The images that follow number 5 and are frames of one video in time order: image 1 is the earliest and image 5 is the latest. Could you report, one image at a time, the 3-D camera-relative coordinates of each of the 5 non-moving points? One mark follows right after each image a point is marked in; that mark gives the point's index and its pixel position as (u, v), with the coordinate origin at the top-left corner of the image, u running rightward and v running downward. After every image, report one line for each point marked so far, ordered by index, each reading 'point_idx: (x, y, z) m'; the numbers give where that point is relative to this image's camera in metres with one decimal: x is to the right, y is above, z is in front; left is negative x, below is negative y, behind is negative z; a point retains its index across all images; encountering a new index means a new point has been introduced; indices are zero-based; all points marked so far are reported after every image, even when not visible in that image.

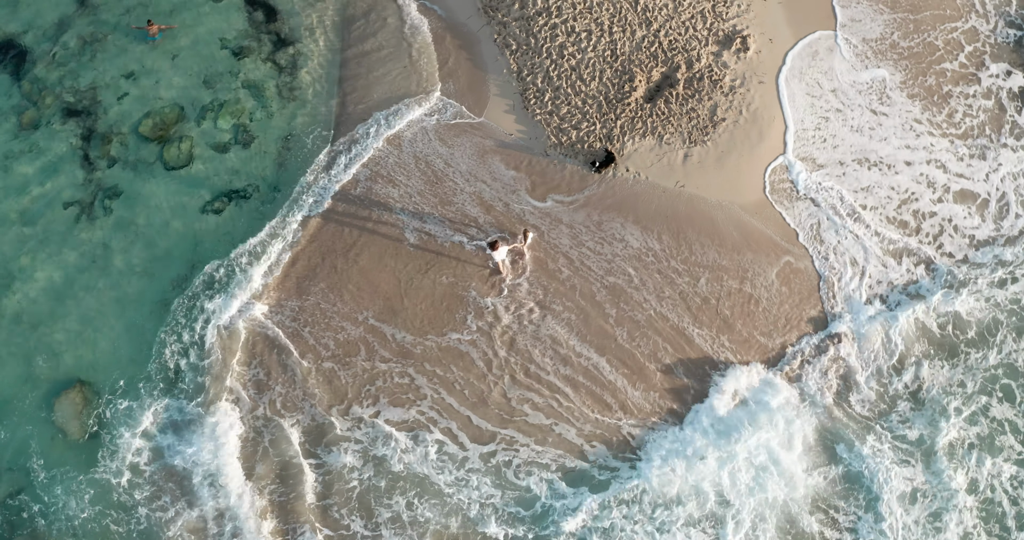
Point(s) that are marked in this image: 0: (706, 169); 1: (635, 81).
0: (+4.8, +2.5, +13.8) m
1: (+3.0, +4.7, +13.9) m
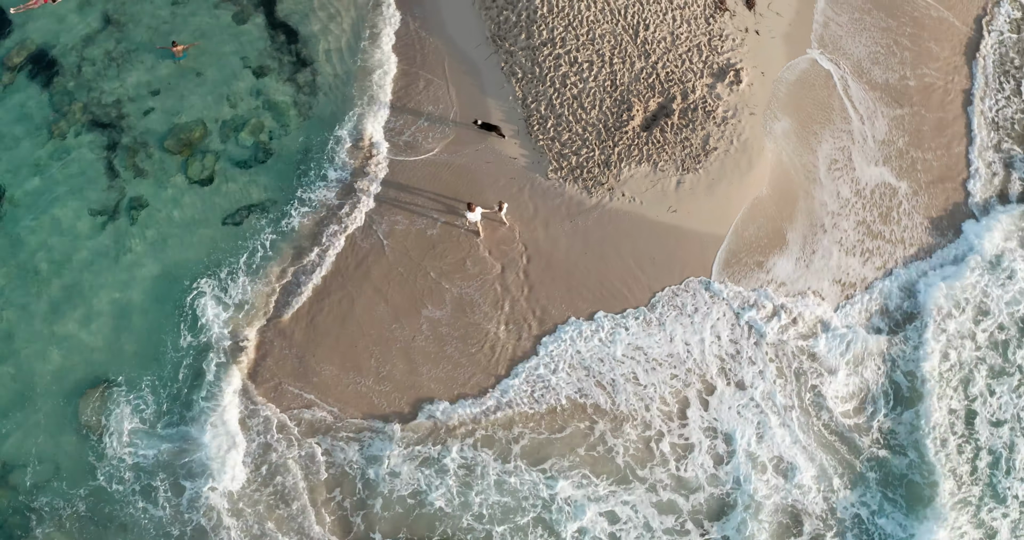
0: (+4.9, +1.9, +14.7) m
1: (+3.2, +4.2, +14.7) m
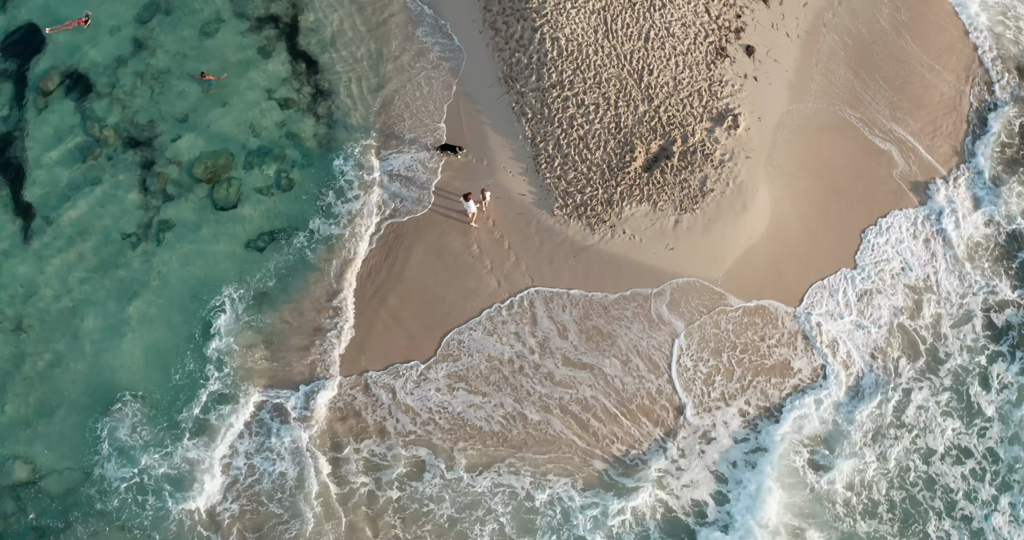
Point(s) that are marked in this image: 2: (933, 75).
0: (+5.1, +1.0, +15.6) m
1: (+3.4, +3.3, +15.6) m
2: (+13.3, +6.1, +17.8) m
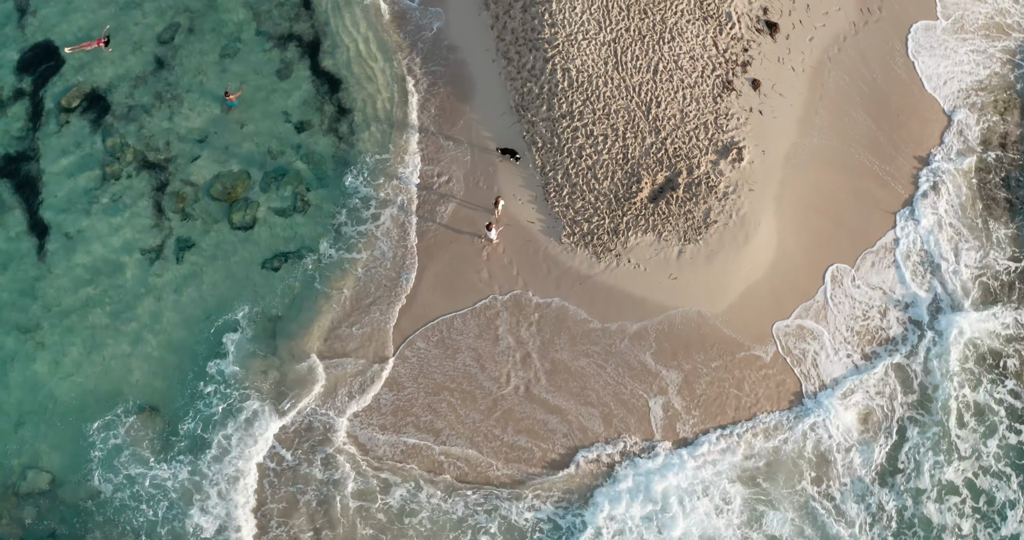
0: (+5.3, +0.2, +16.0) m
1: (+3.7, +2.5, +16.1) m
2: (+13.6, +5.1, +18.2) m
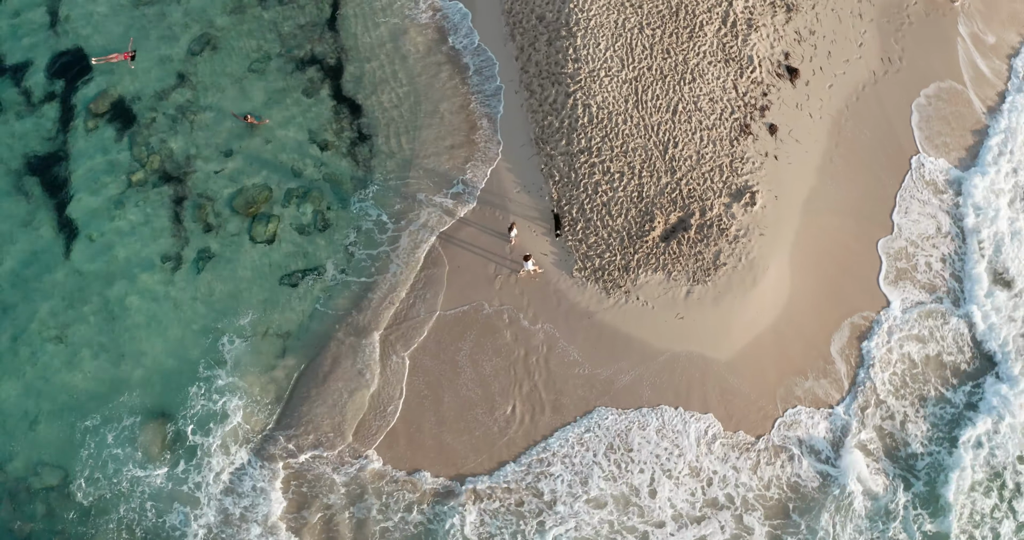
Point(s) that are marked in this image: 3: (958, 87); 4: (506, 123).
0: (+5.6, -1.0, +16.3) m
1: (+4.1, +1.4, +16.4) m
2: (+14.2, +3.4, +18.4) m
3: (+15.2, +6.3, +19.1) m
4: (-0.2, +4.6, +17.6) m
